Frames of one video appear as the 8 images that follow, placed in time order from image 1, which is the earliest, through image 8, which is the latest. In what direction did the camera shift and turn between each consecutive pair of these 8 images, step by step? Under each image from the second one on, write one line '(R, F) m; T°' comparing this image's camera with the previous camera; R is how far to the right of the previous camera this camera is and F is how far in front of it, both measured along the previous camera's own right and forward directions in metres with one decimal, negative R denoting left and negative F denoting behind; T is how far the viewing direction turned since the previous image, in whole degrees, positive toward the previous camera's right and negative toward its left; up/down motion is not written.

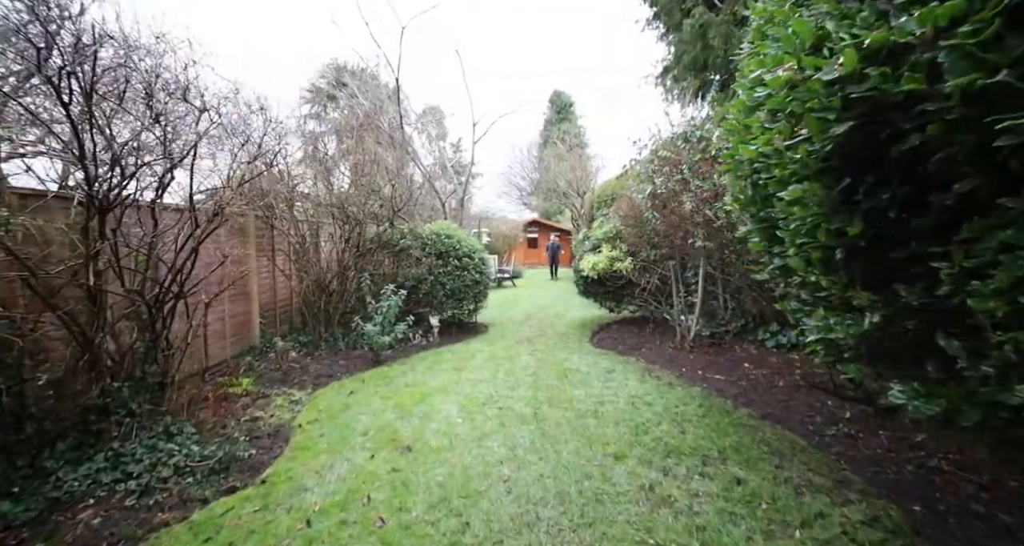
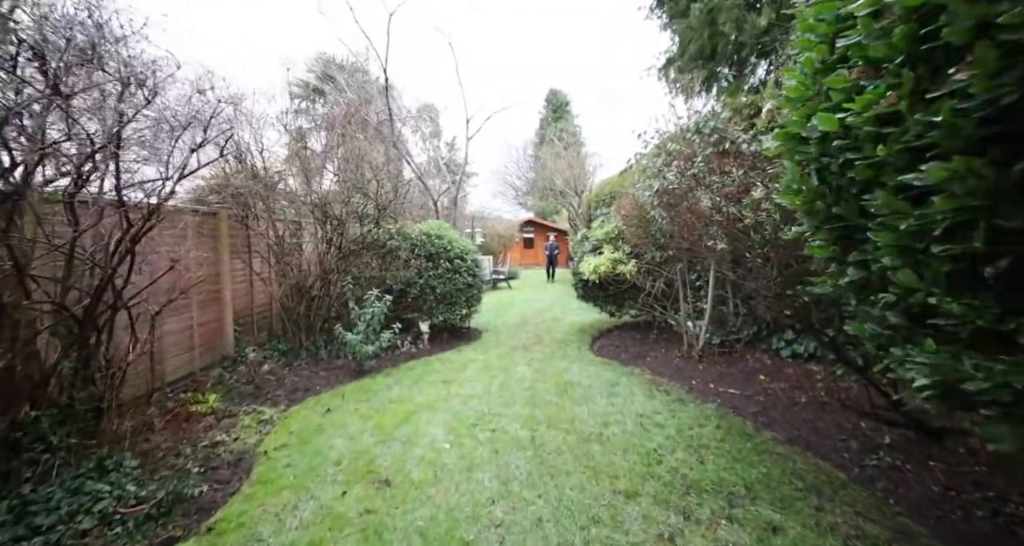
(0.0, +0.4) m; +1°
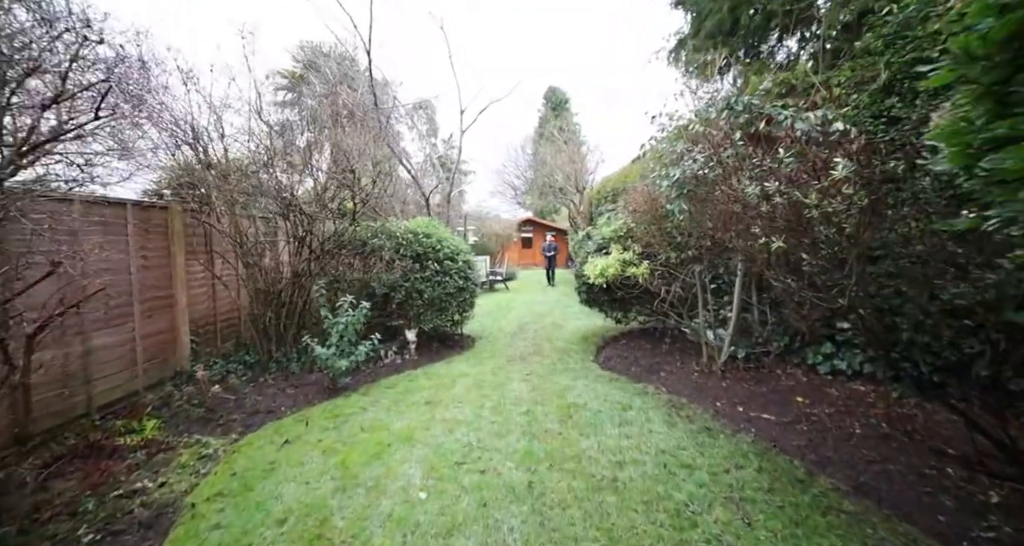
(0.0, +0.6) m; 0°
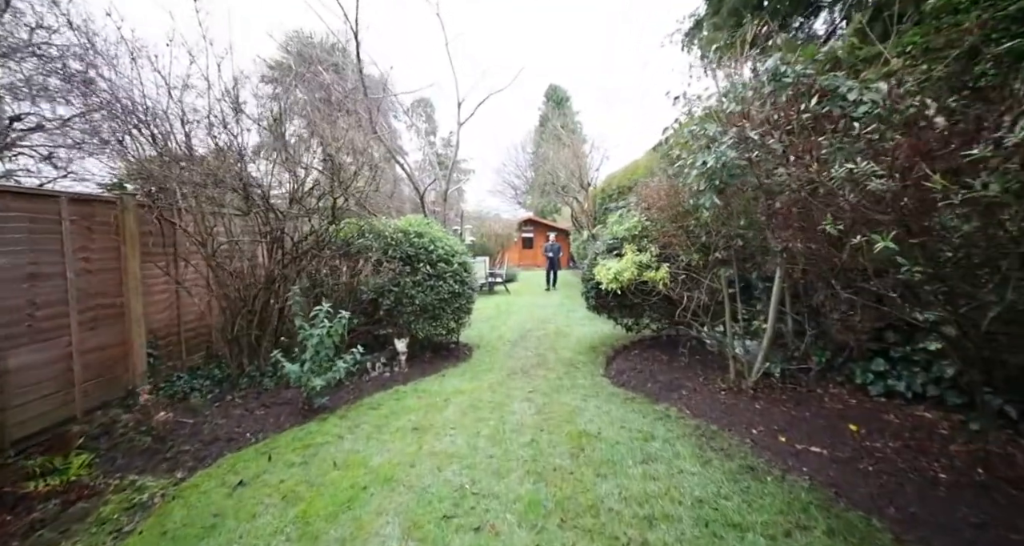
(0.0, +0.5) m; 0°
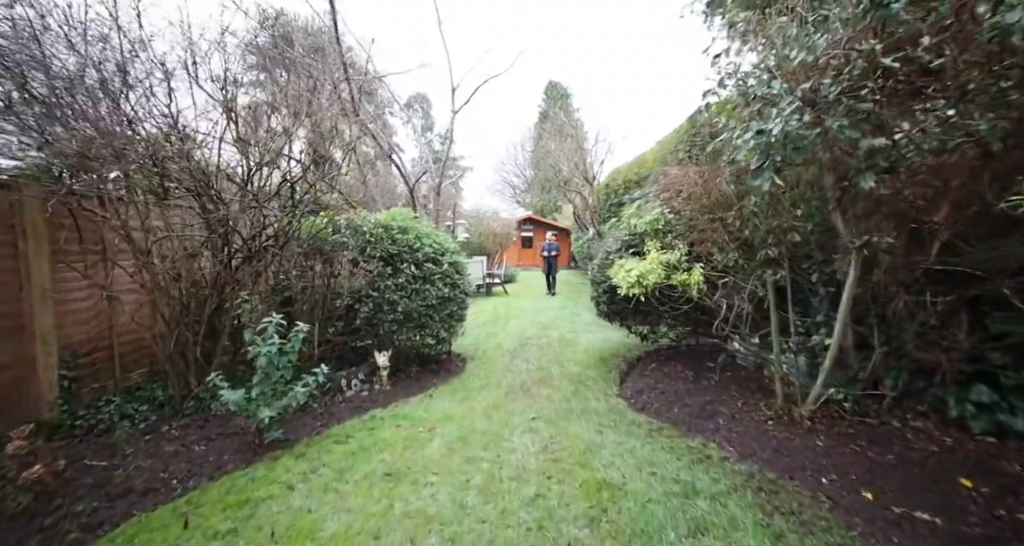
(0.0, +0.7) m; 0°
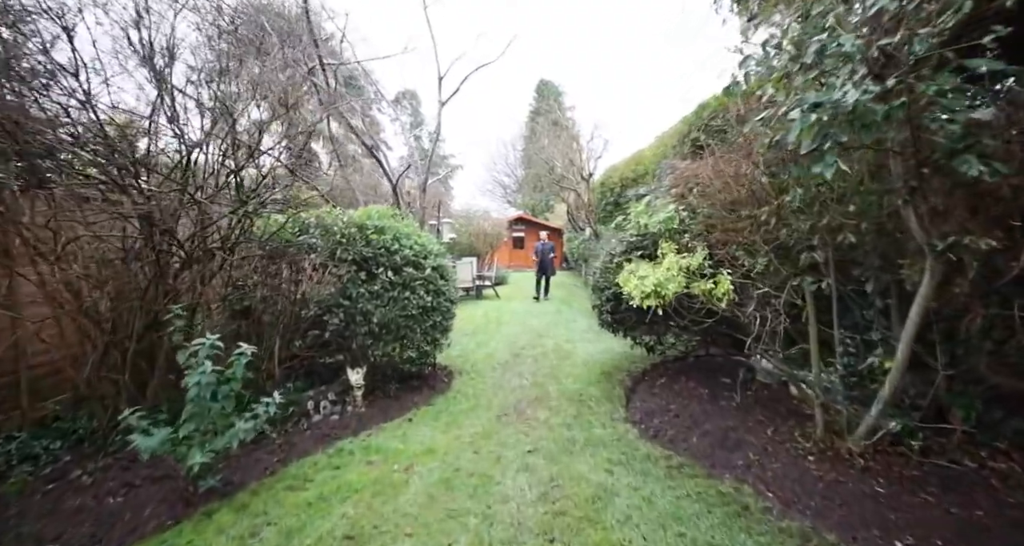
(0.0, +0.5) m; +1°
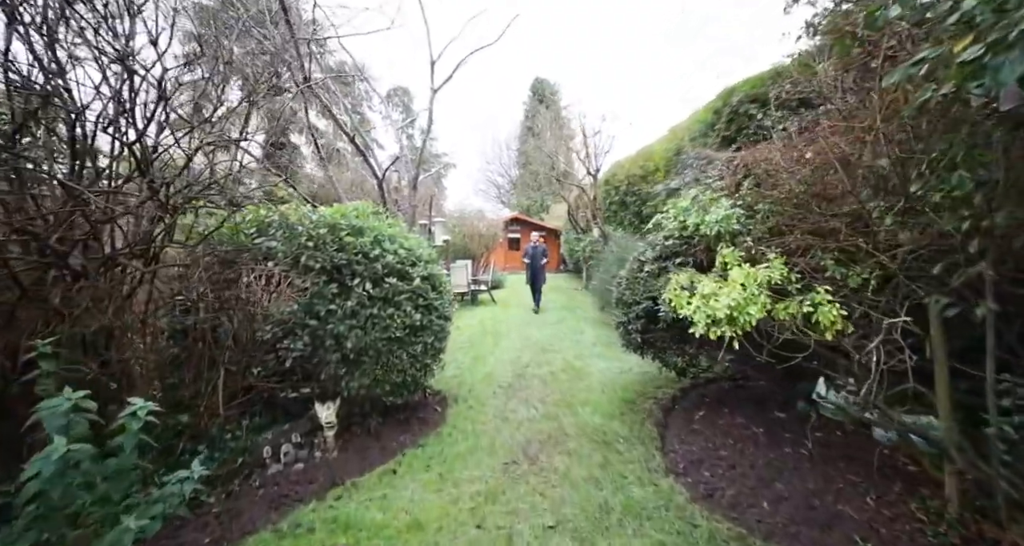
(-0.1, +0.7) m; +1°
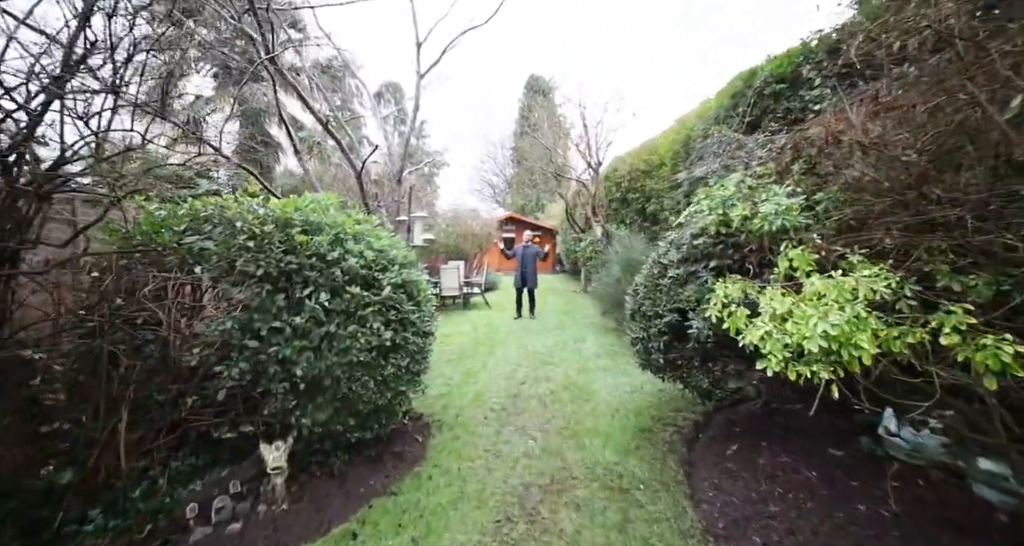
(0.0, +0.6) m; +1°
